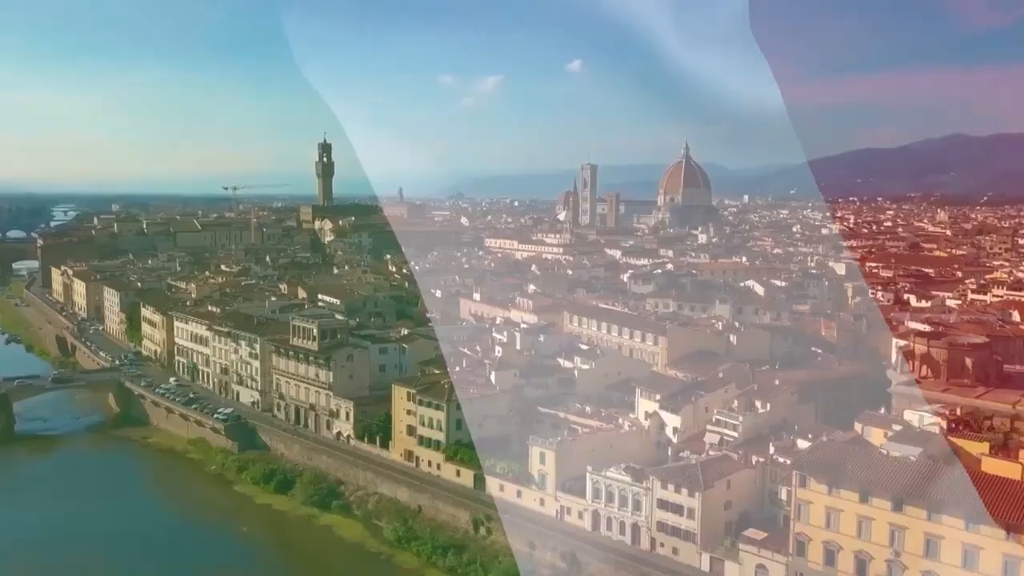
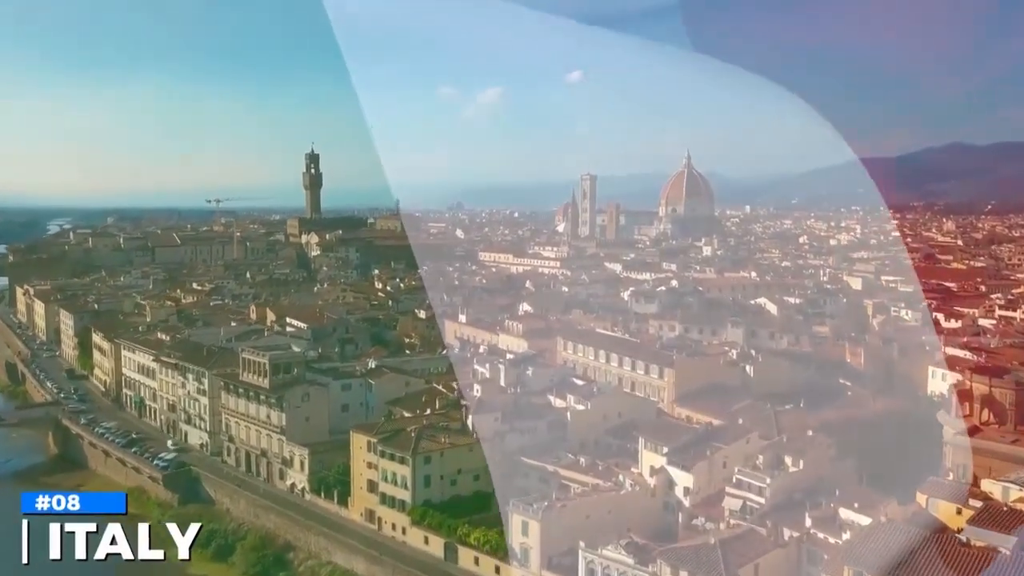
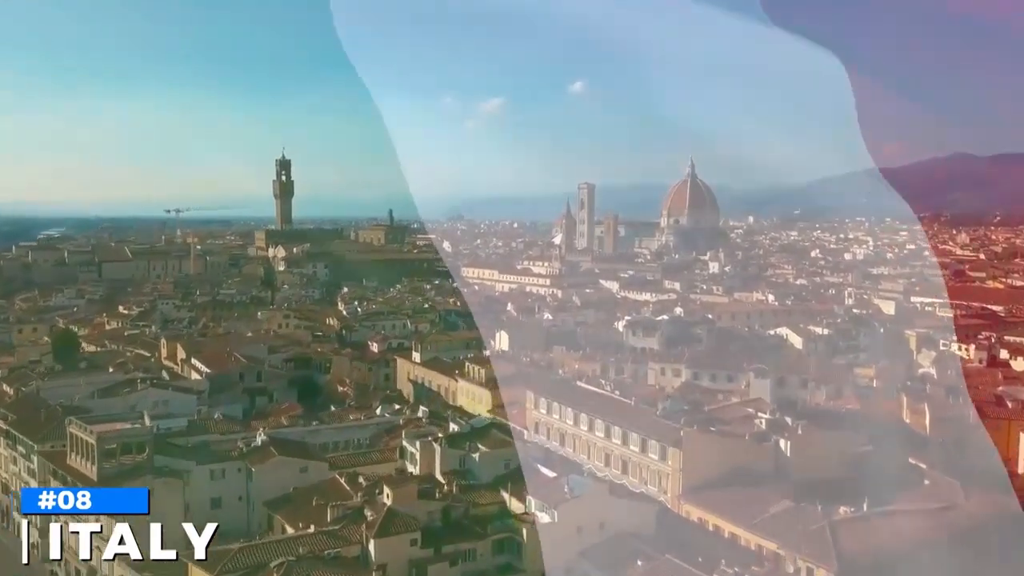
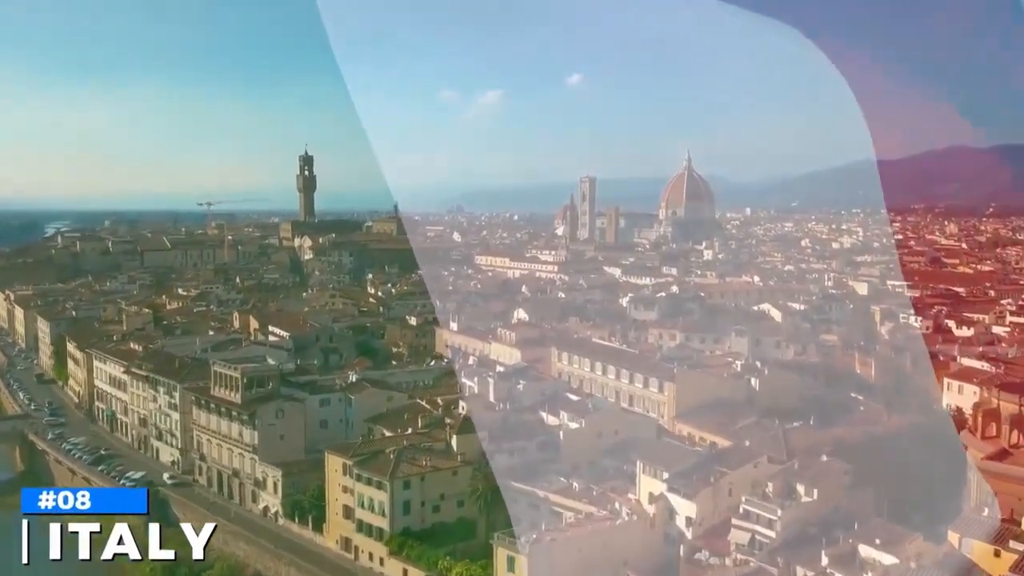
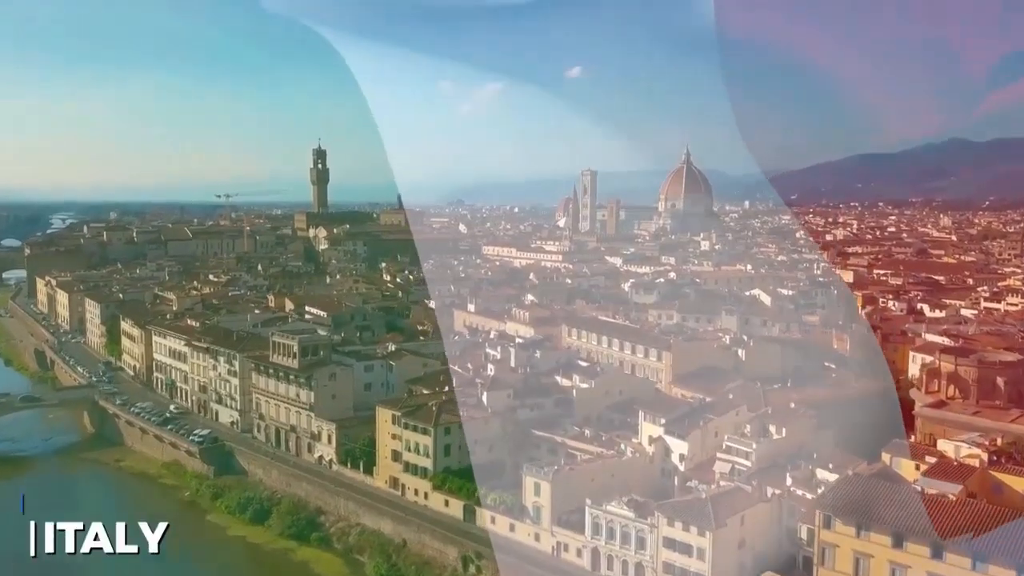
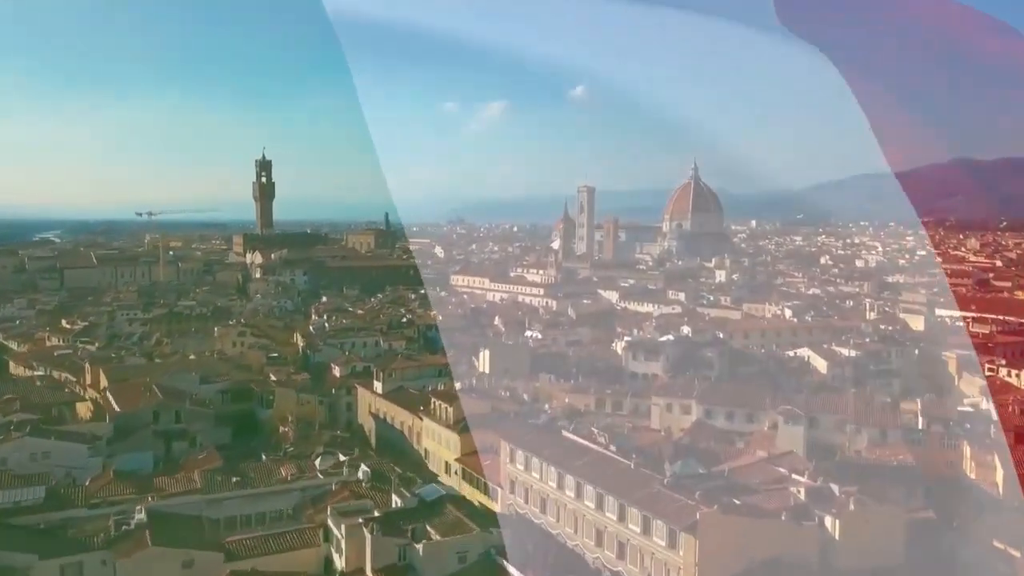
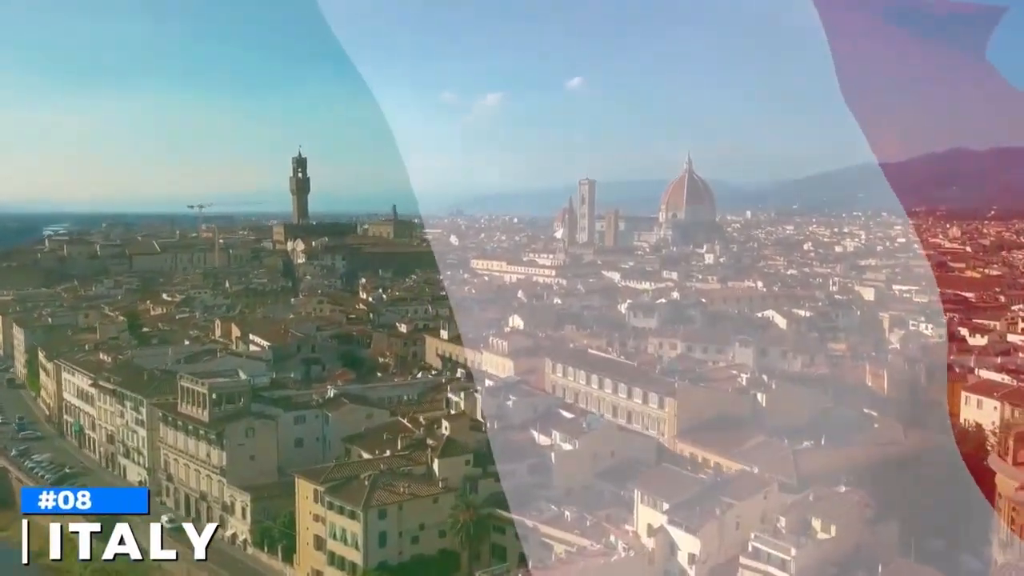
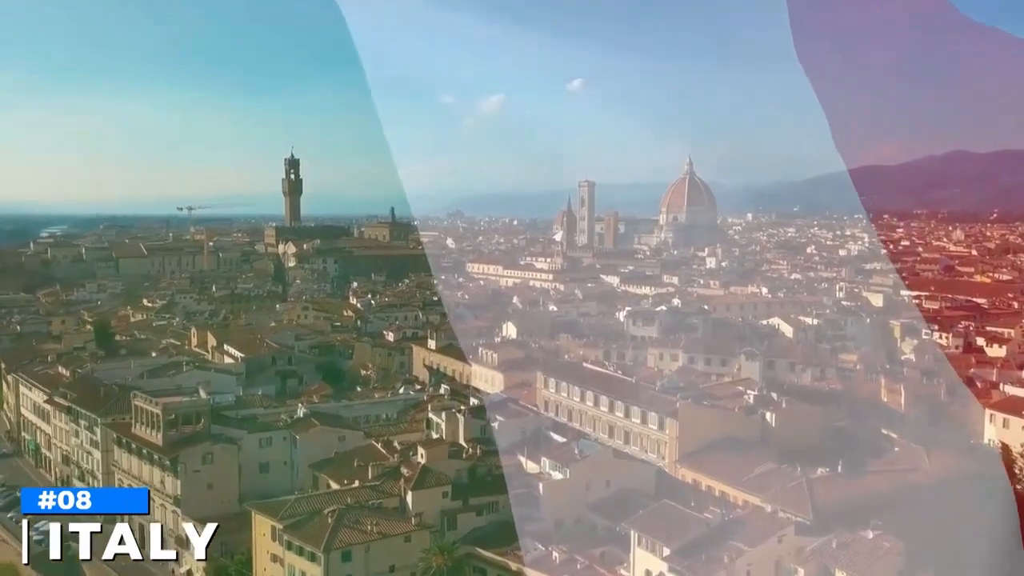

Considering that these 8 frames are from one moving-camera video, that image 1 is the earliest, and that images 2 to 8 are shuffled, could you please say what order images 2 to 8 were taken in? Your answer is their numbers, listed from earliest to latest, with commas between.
5, 2, 4, 7, 8, 3, 6
